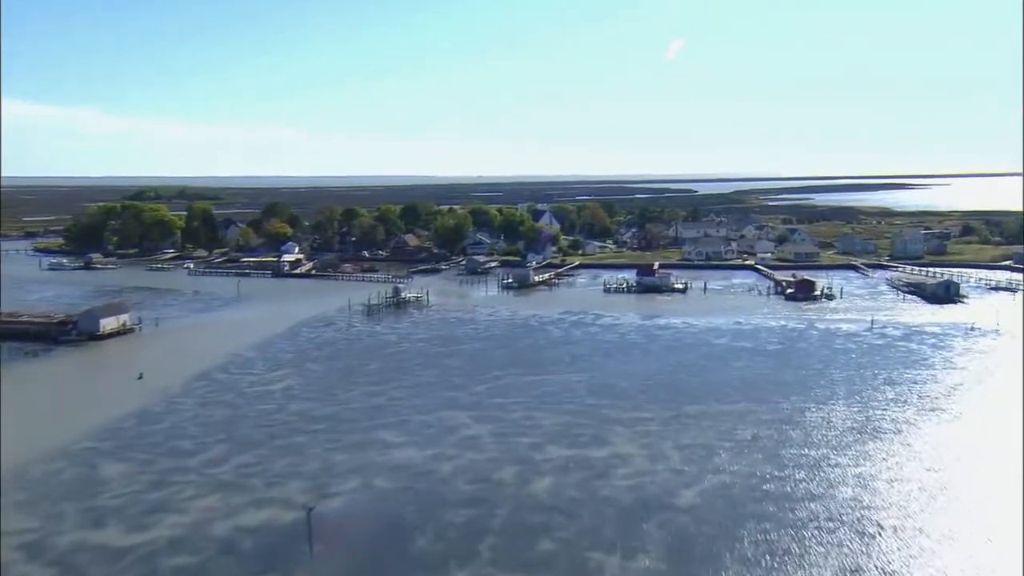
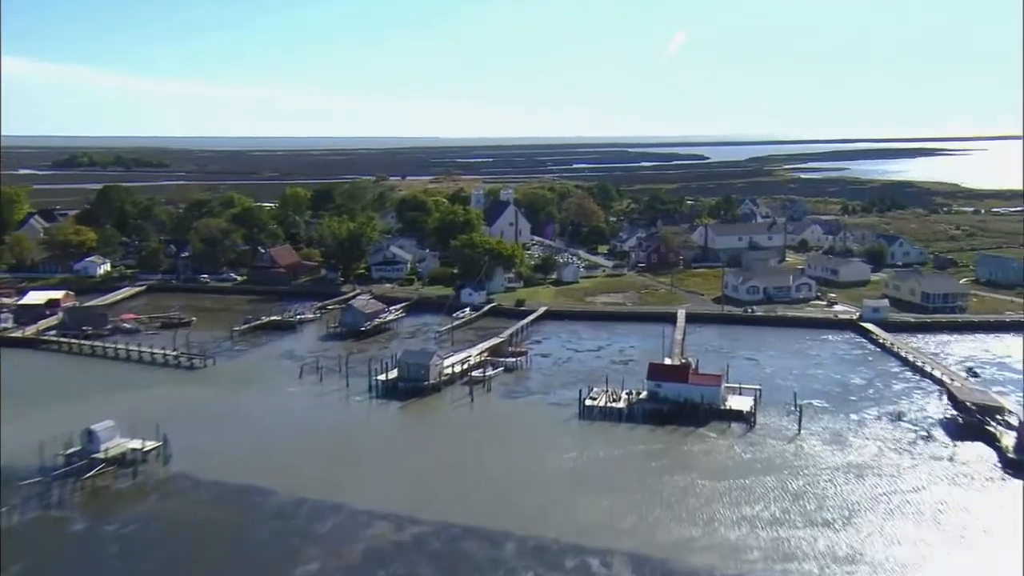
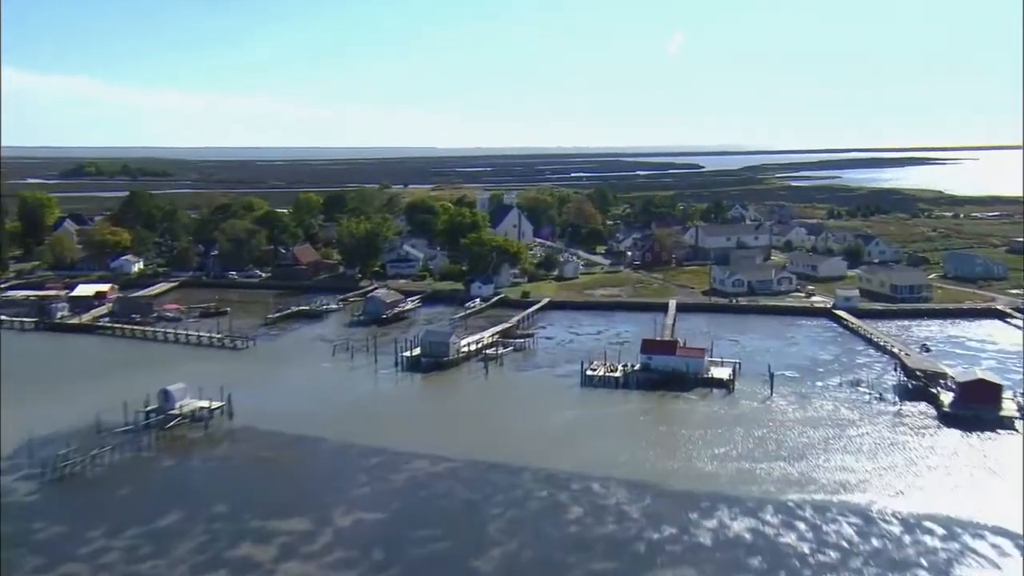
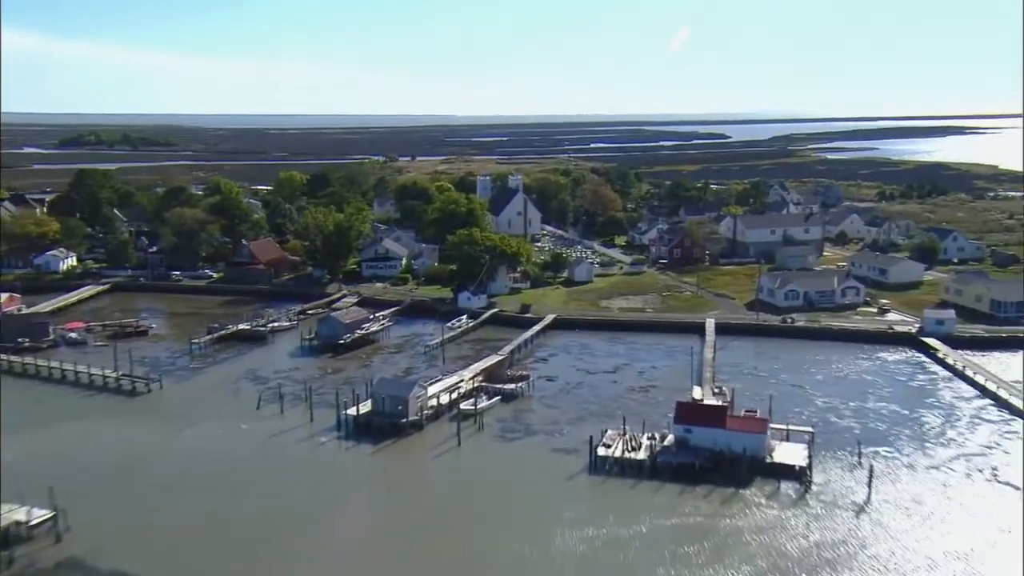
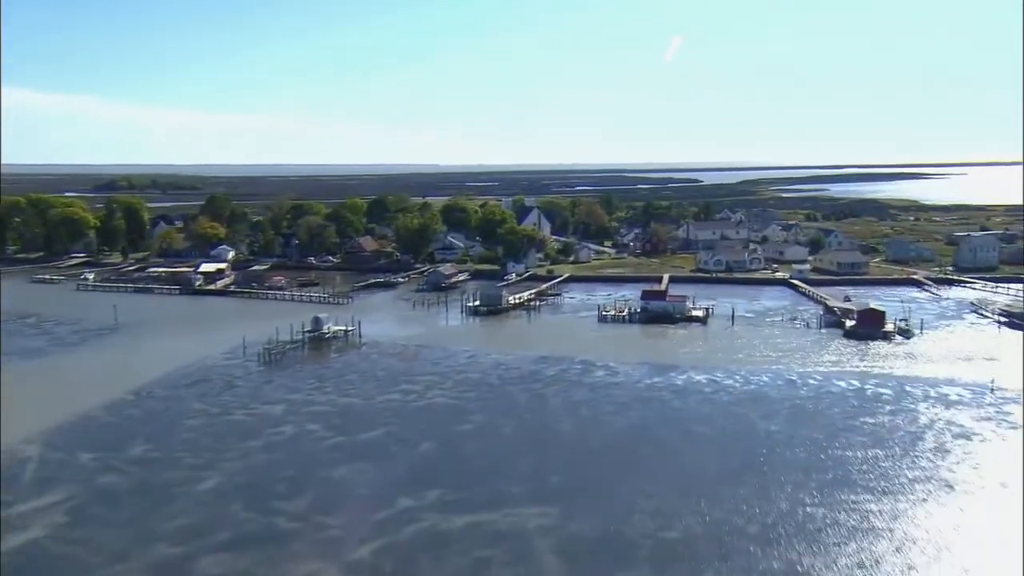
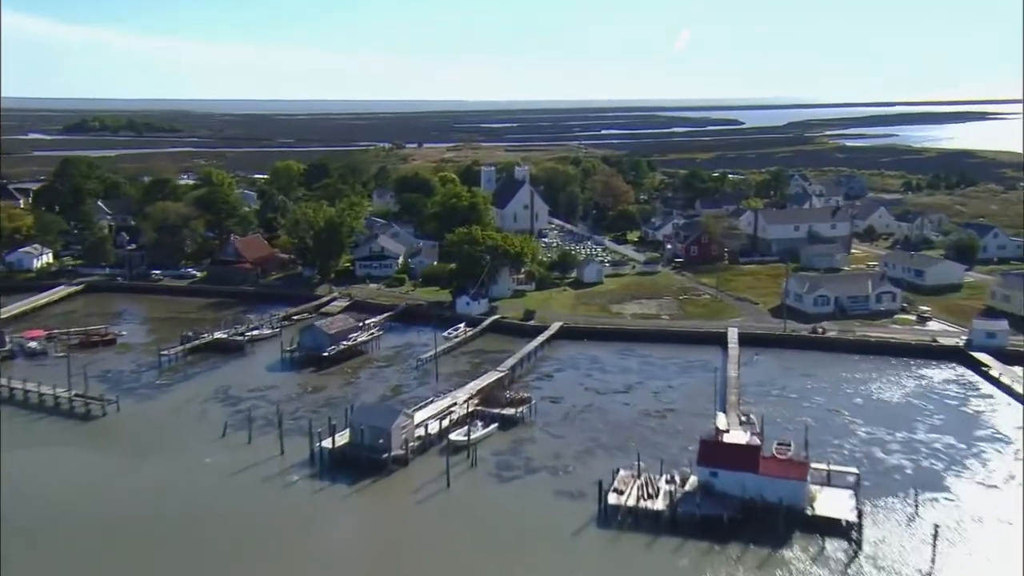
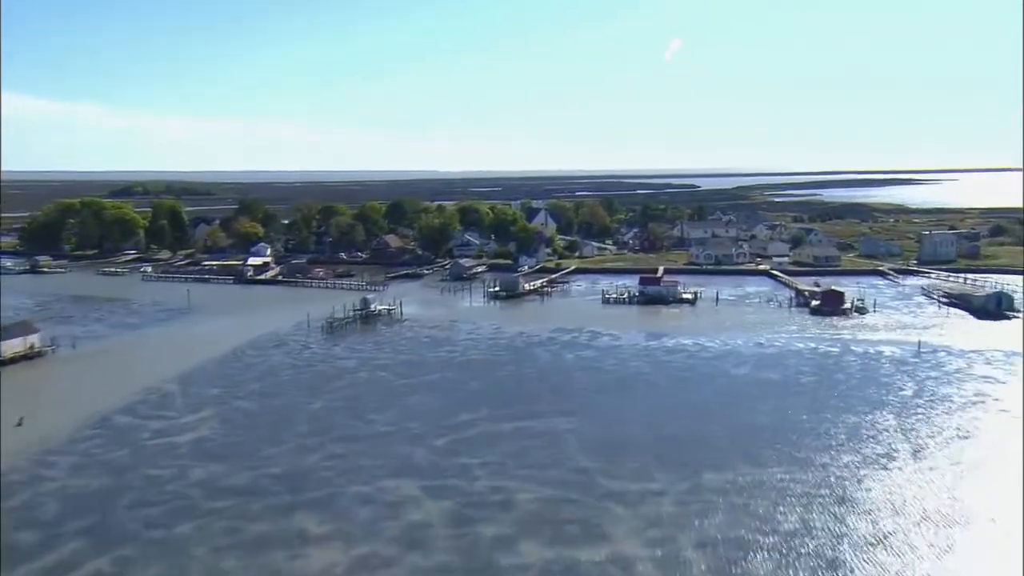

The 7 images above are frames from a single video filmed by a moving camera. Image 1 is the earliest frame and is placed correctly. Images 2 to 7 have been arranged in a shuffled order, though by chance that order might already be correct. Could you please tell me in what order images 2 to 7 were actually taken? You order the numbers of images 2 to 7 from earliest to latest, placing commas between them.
7, 5, 3, 2, 4, 6
